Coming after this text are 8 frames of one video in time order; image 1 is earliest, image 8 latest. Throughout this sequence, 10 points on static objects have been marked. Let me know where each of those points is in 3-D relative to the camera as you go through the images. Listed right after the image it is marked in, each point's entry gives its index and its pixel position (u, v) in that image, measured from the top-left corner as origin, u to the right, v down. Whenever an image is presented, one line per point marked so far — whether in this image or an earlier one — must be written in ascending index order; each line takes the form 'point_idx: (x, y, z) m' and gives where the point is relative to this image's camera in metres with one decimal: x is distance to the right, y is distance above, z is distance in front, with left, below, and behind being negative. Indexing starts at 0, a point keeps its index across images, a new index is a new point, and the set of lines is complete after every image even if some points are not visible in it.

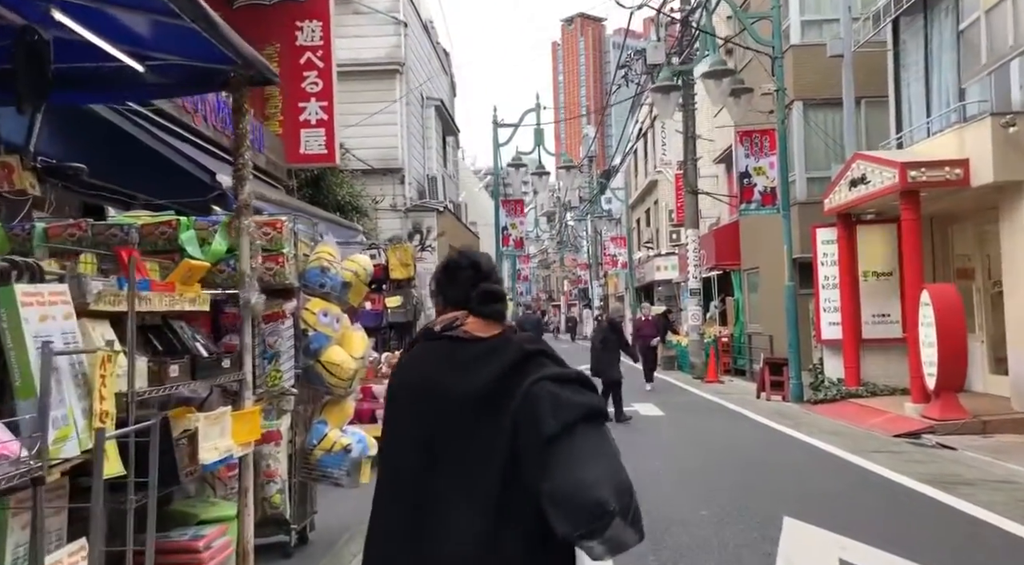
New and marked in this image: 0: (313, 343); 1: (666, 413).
0: (-1.3, -0.4, +6.2) m
1: (+2.5, -2.1, +14.7) m
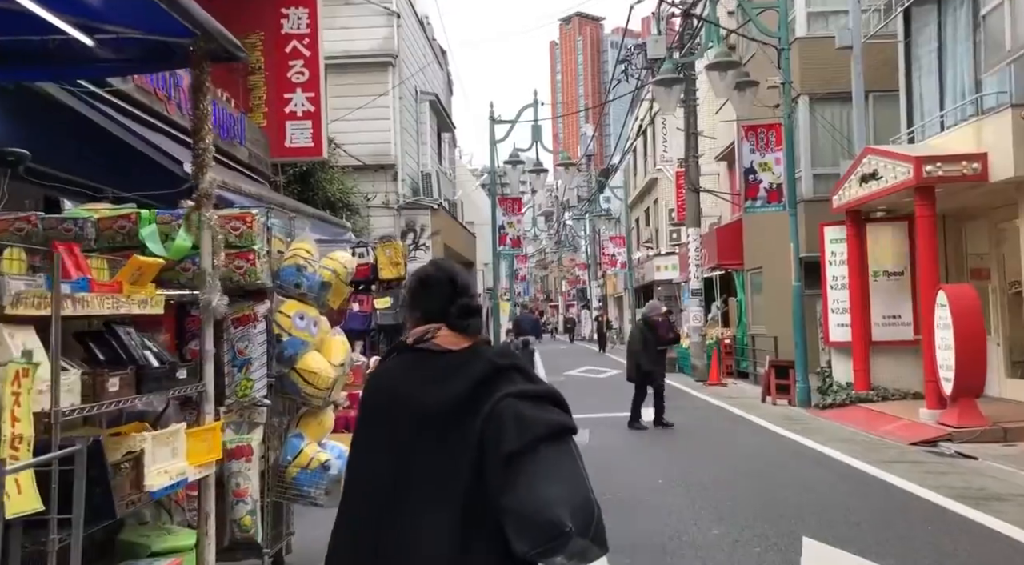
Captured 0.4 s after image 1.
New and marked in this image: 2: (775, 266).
0: (-1.4, -0.4, +5.6) m
1: (+2.4, -2.1, +14.1) m
2: (+5.7, +0.4, +19.7) m
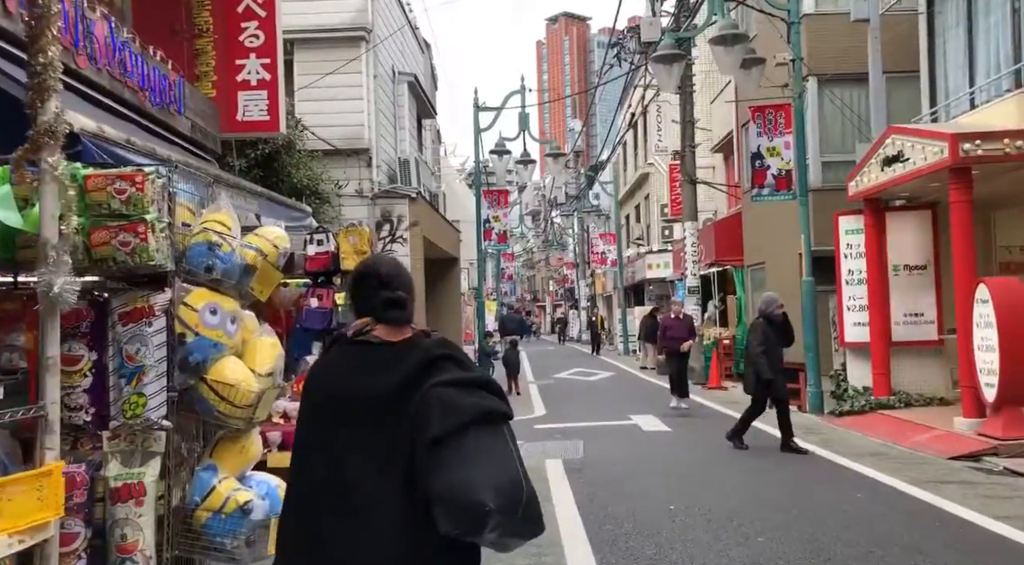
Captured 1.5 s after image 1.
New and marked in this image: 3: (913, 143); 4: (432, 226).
0: (-1.5, -0.3, +4.2) m
1: (+2.2, -2.0, +12.8) m
2: (+5.5, +0.5, +18.4) m
3: (+5.0, +1.7, +11.4) m
4: (-1.5, +1.1, +17.0) m
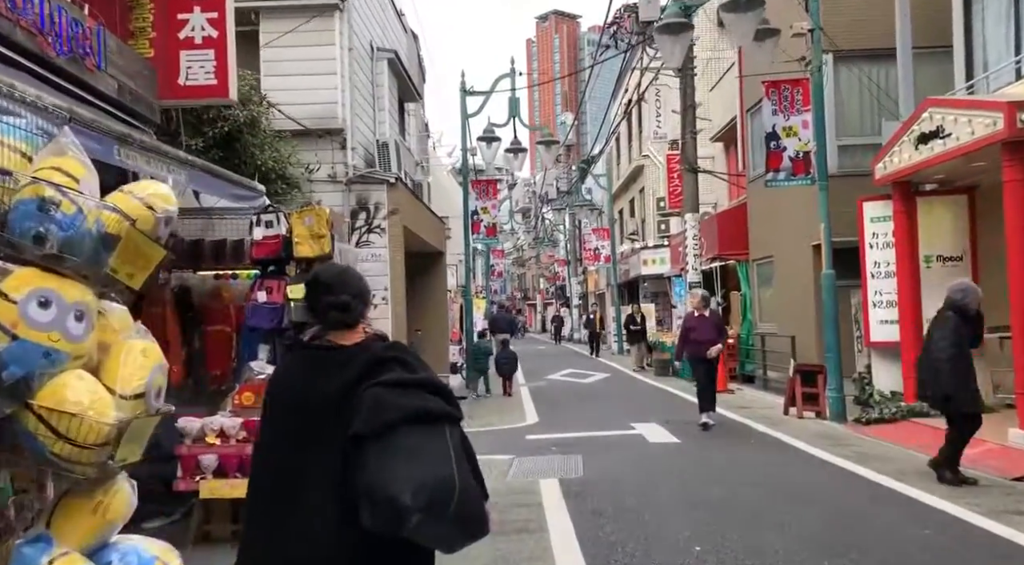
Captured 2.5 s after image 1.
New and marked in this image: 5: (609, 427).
0: (-1.5, -0.3, +2.8) m
1: (+2.1, -1.9, +11.4) m
2: (+5.3, +0.6, +17.0) m
3: (+4.9, +1.8, +10.1) m
4: (-1.7, +1.2, +15.6) m
5: (+1.4, -2.0, +12.9) m
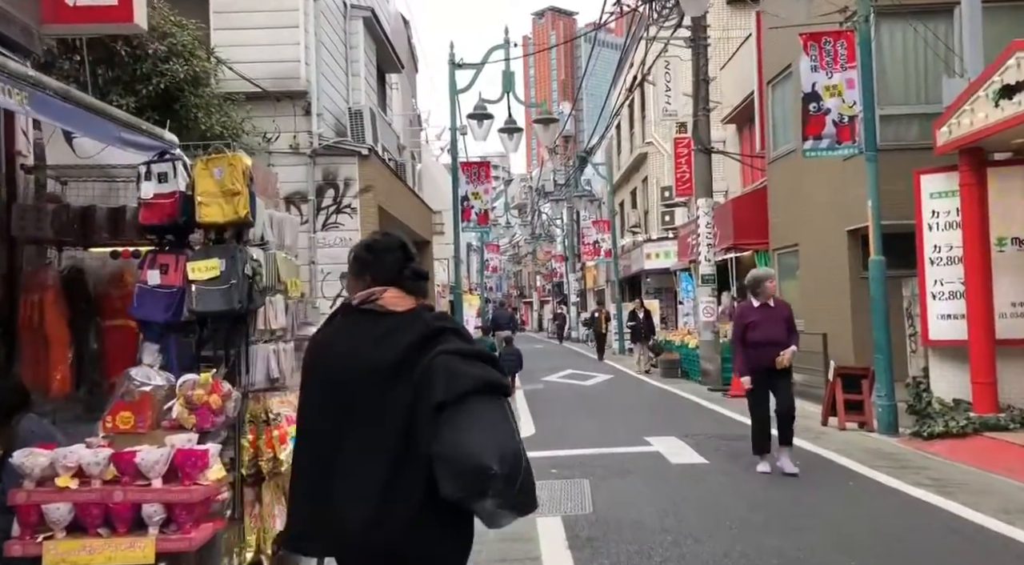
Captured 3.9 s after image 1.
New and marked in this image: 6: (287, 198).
0: (-1.6, -0.1, +0.8) m
1: (+2.0, -1.8, +9.4) m
2: (+5.1, +0.7, +15.1) m
3: (+4.8, +2.0, +8.1) m
4: (-1.8, +1.3, +13.6) m
5: (+1.3, -1.9, +10.9) m
6: (-3.0, +1.1, +12.1) m
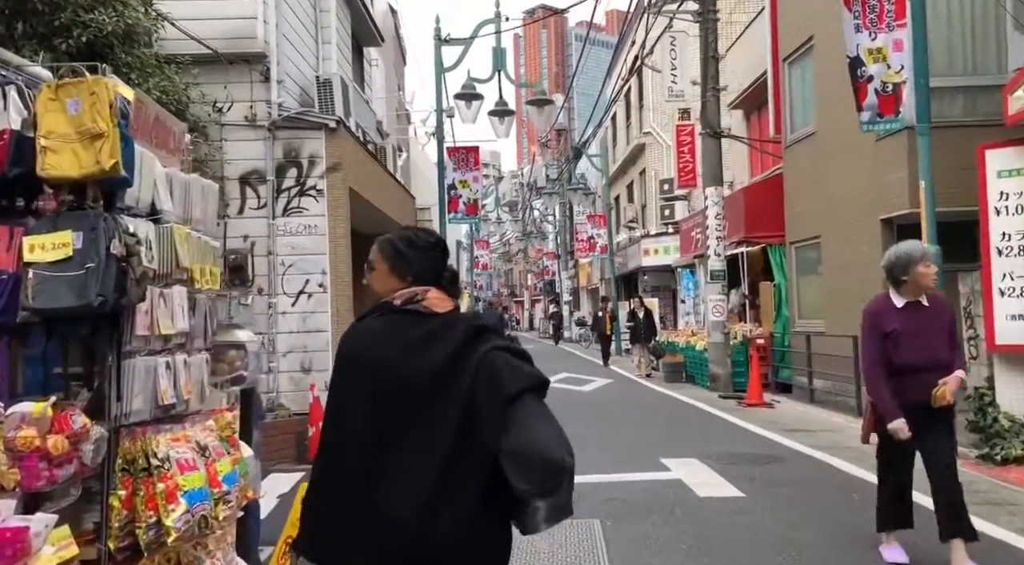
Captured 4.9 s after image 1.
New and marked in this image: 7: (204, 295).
0: (-1.5, -0.1, -0.9) m
1: (+1.9, -1.7, +7.8) m
2: (+5.0, +0.8, +13.4) m
3: (+4.8, +2.0, +6.5) m
4: (-1.9, +1.4, +11.9) m
5: (+1.2, -1.8, +9.3) m
6: (-3.1, +1.2, +10.4) m
7: (-1.6, -0.1, +4.7) m
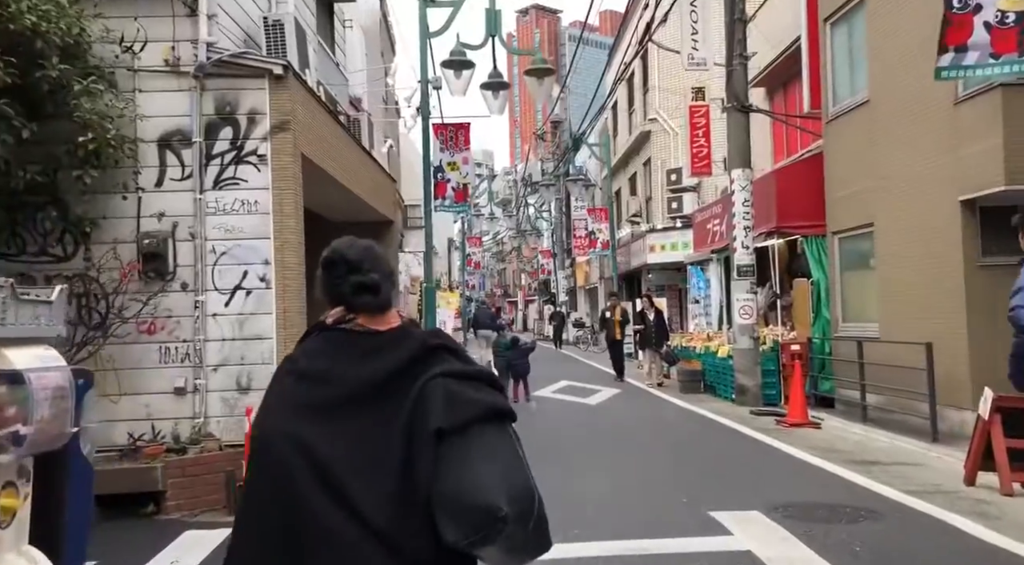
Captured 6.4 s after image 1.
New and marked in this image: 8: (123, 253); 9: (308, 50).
0: (-1.5, 0.0, -3.2) m
1: (+1.9, -1.7, +5.5) m
2: (+5.0, +0.9, +11.1) m
3: (+4.8, +2.1, +4.2) m
4: (-1.9, +1.4, +9.5) m
5: (+1.2, -1.8, +6.9) m
6: (-3.1, +1.3, +8.1) m
7: (-1.5, 0.0, +2.3) m
8: (-3.4, +0.3, +7.9) m
9: (-2.2, +2.6, +10.0) m
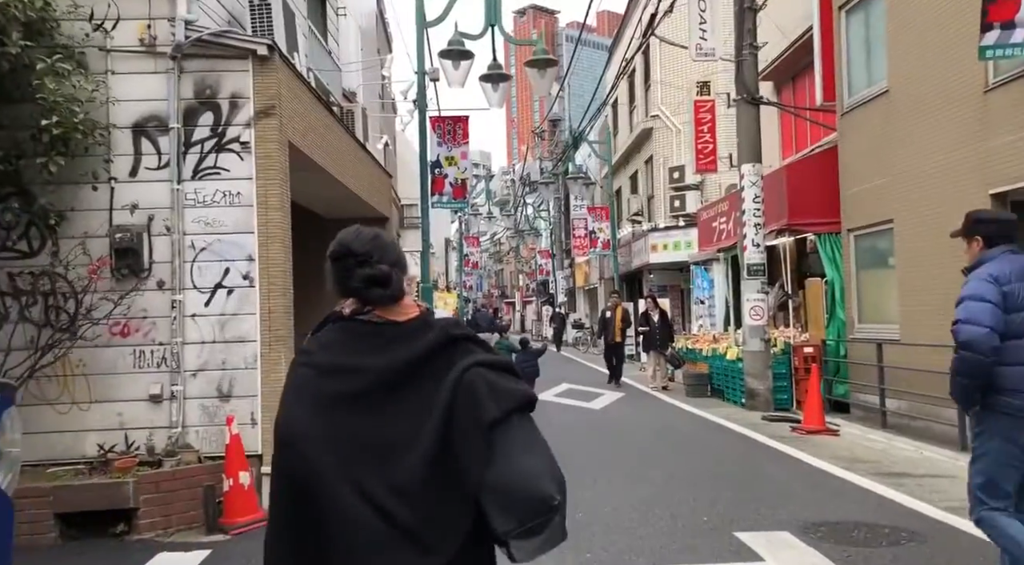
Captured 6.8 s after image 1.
0: (-1.4, 0.0, -3.9) m
1: (+2.0, -1.7, +4.8) m
2: (+5.0, +0.9, +10.5) m
3: (+4.8, +2.1, +3.6) m
4: (-1.9, +1.4, +8.9) m
5: (+1.2, -1.7, +6.3) m
6: (-3.1, +1.3, +7.4) m
7: (-1.5, 0.0, +1.7) m
8: (-3.4, +0.3, +7.3) m
9: (-2.2, +2.6, +9.4) m
